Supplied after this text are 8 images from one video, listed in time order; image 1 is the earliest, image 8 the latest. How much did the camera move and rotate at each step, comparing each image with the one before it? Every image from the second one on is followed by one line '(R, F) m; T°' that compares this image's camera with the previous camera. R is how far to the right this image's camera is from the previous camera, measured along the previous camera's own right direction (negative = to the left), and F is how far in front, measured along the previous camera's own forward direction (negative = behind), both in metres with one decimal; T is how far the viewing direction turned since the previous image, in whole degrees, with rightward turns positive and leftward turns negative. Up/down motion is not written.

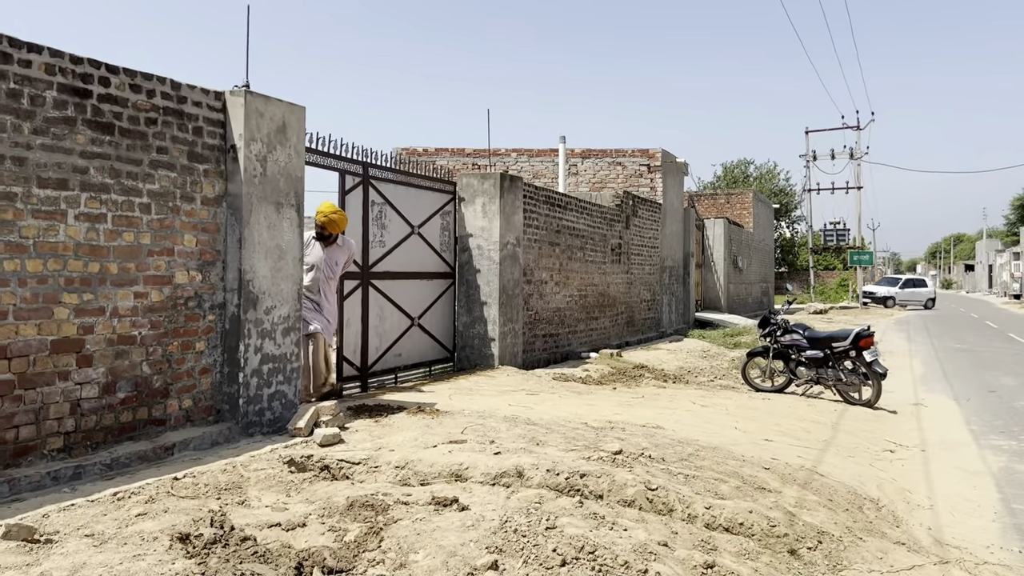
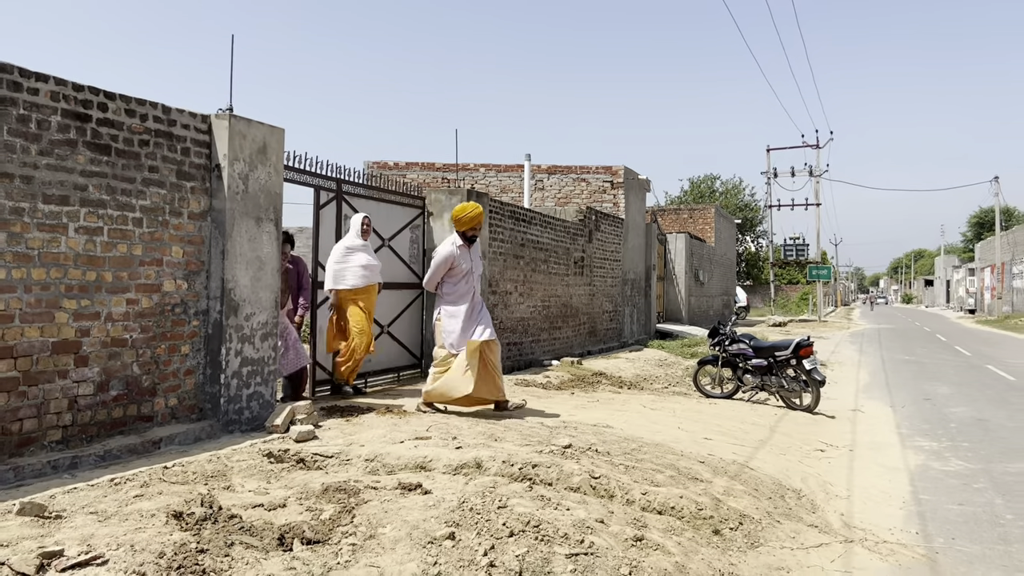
(+0.1, -0.5) m; +2°
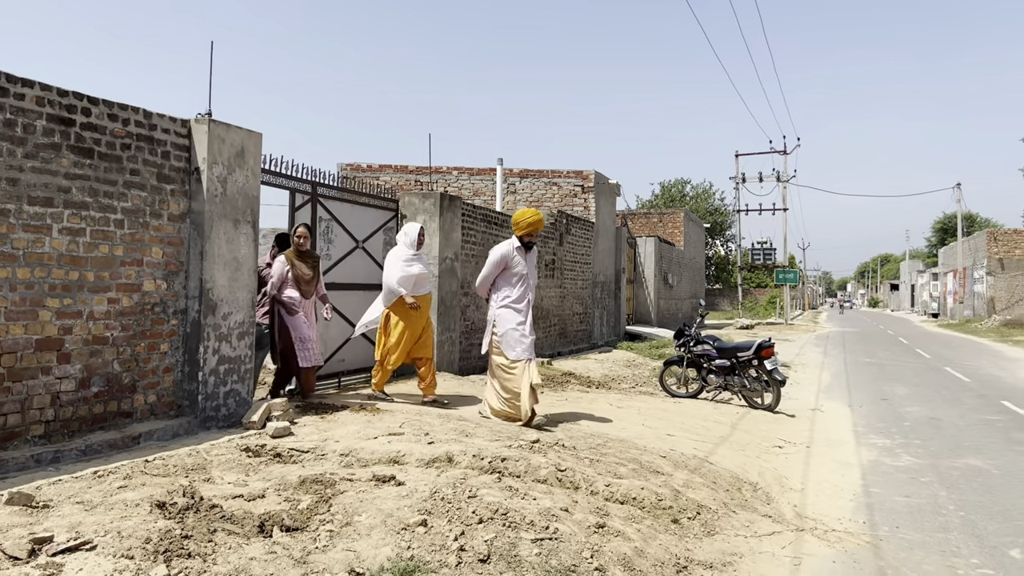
(0.0, -0.2) m; +2°
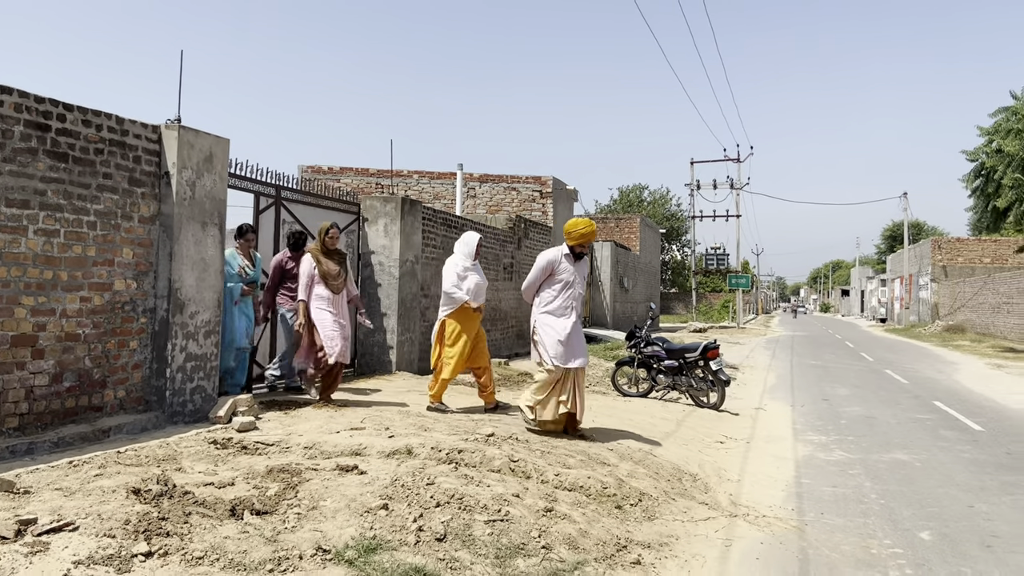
(0.0, -0.3) m; +3°
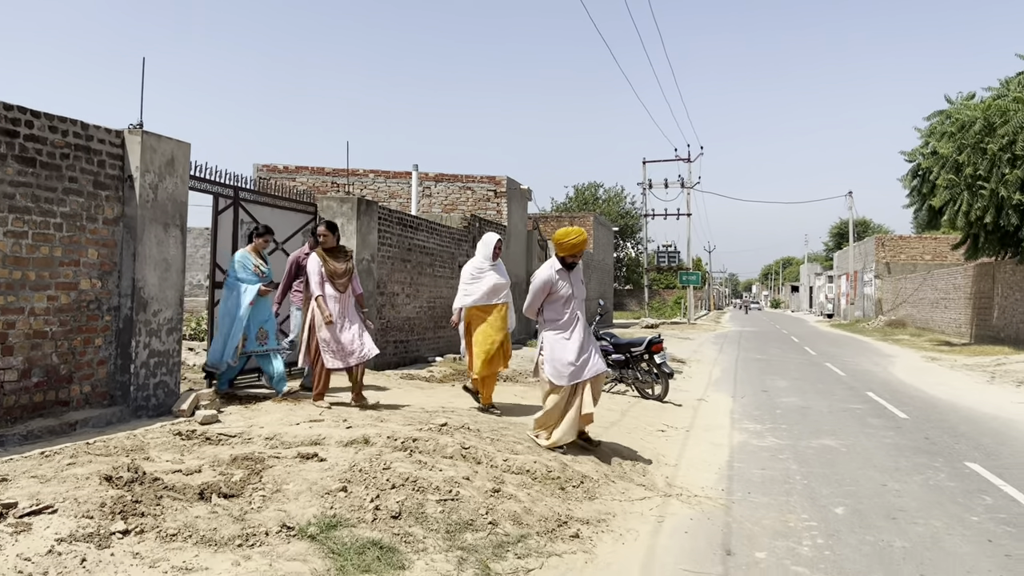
(0.0, -0.4) m; +3°
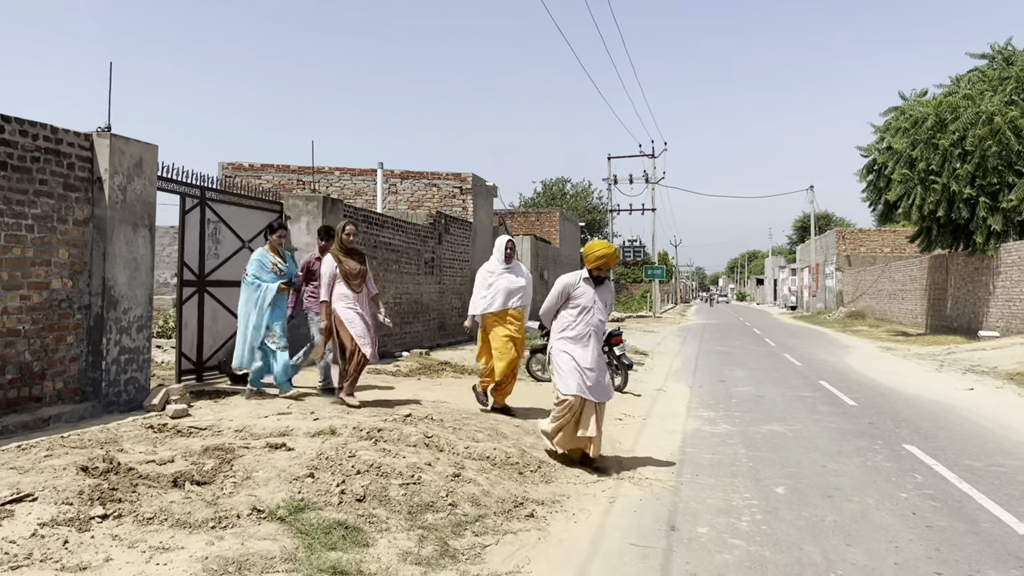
(+0.1, -0.3) m; +2°
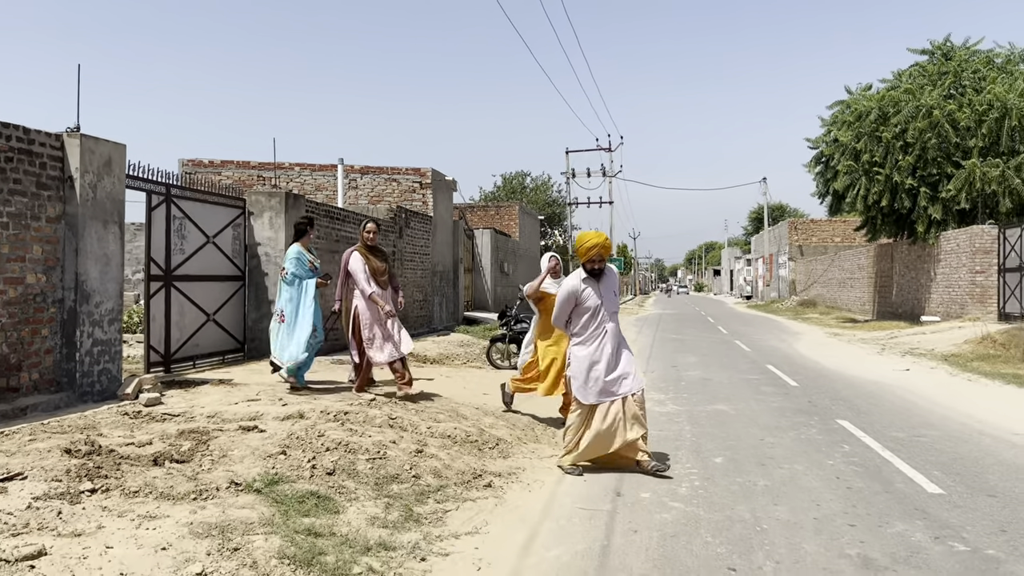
(0.0, -0.4) m; +3°
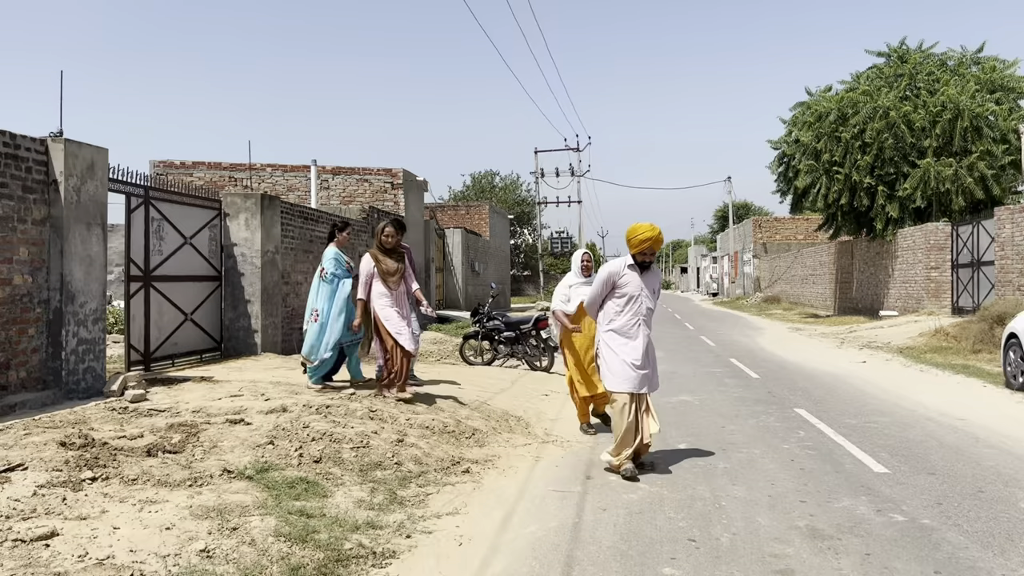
(0.0, -0.3) m; +2°
